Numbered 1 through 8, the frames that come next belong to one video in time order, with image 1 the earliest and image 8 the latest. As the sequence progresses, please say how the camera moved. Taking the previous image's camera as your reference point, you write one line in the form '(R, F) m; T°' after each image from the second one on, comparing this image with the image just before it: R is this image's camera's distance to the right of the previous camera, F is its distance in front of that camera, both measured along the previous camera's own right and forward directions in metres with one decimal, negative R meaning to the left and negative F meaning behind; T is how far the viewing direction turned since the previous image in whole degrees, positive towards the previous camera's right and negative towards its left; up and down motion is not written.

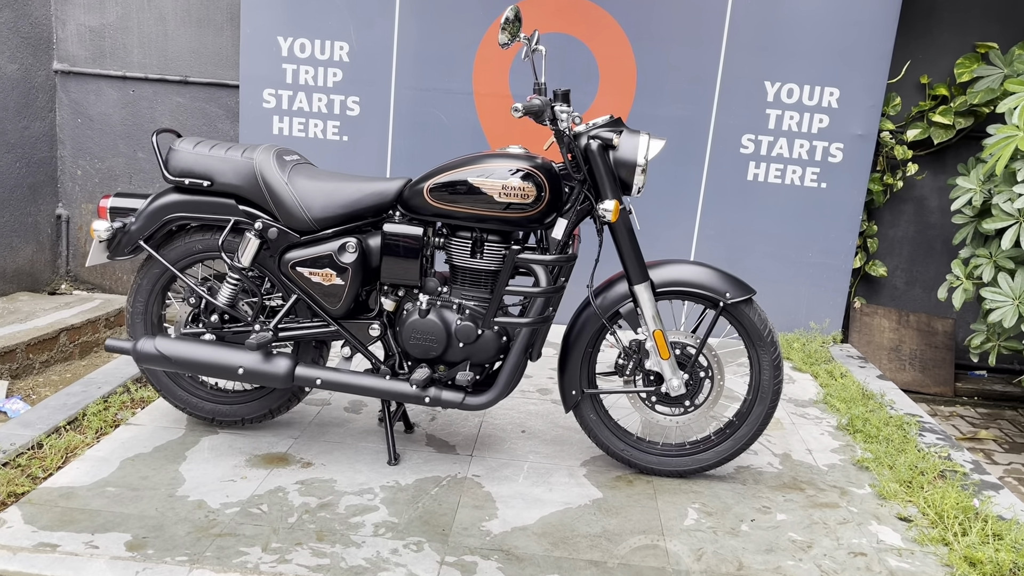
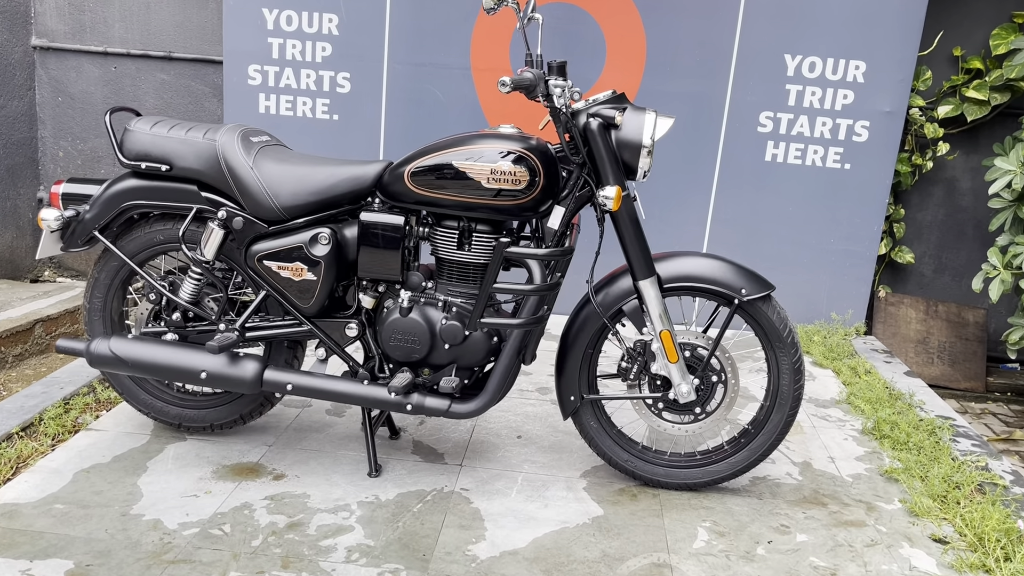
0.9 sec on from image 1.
(+0.1, +0.3) m; -1°
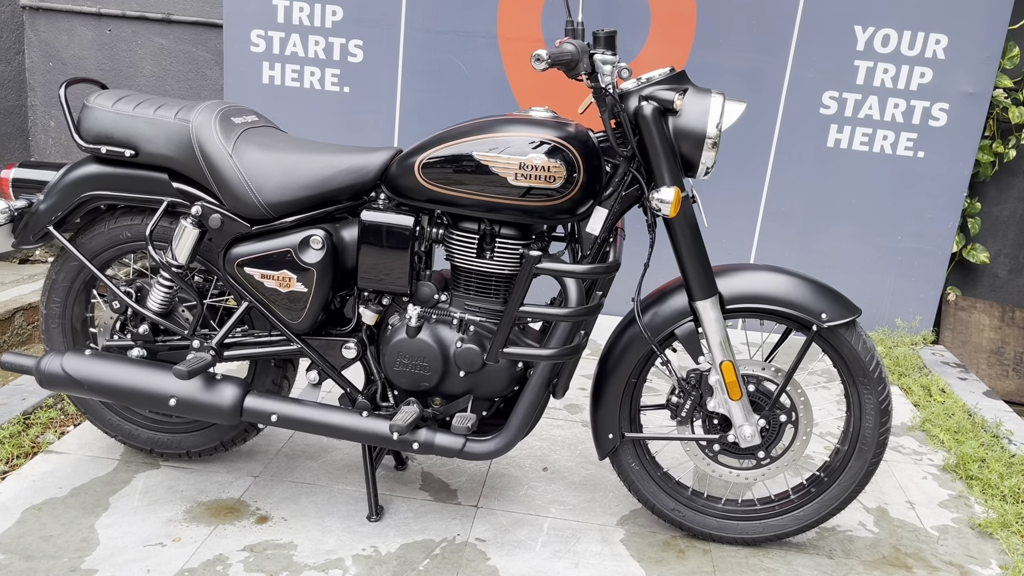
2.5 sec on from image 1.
(0.0, +0.5) m; -1°
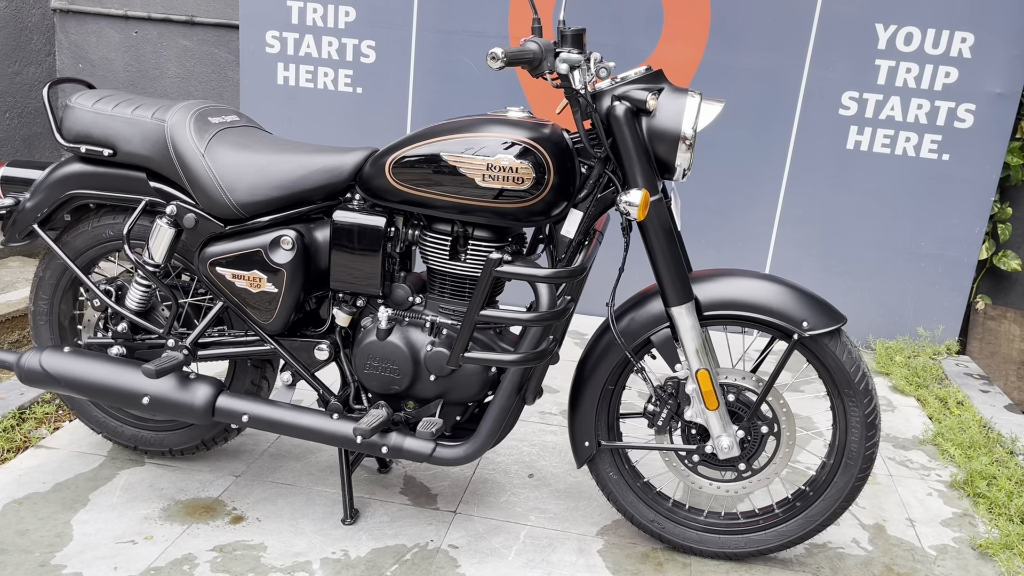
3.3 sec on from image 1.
(+0.2, 0.0) m; -3°
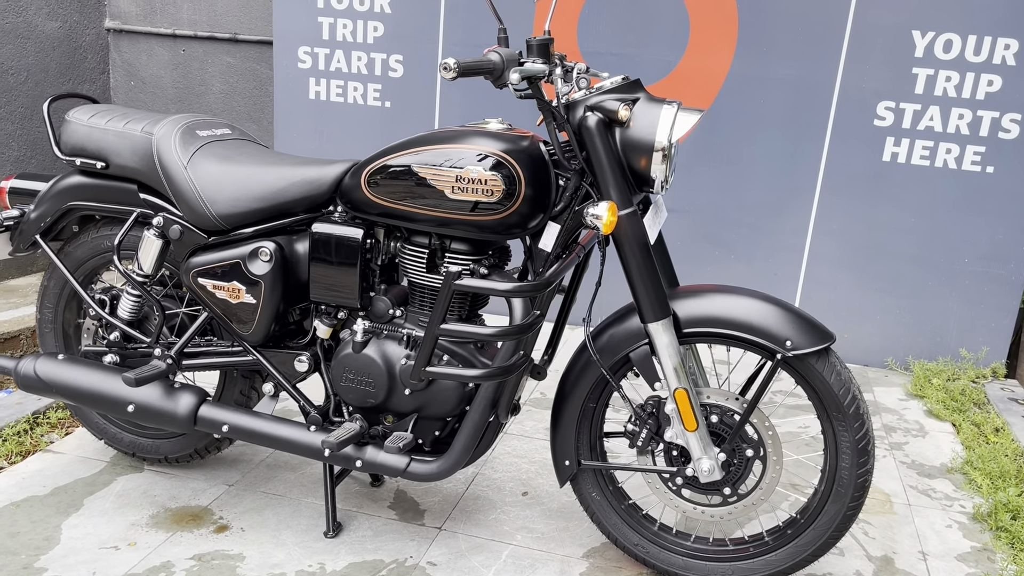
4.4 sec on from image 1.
(+0.2, +0.1) m; -5°
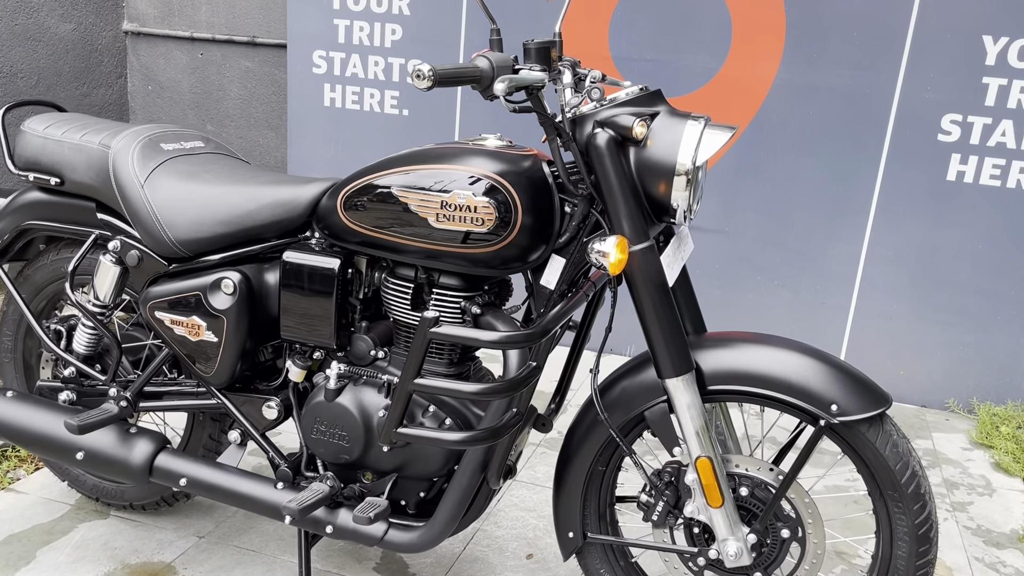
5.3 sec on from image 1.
(+0.1, +0.3) m; -3°
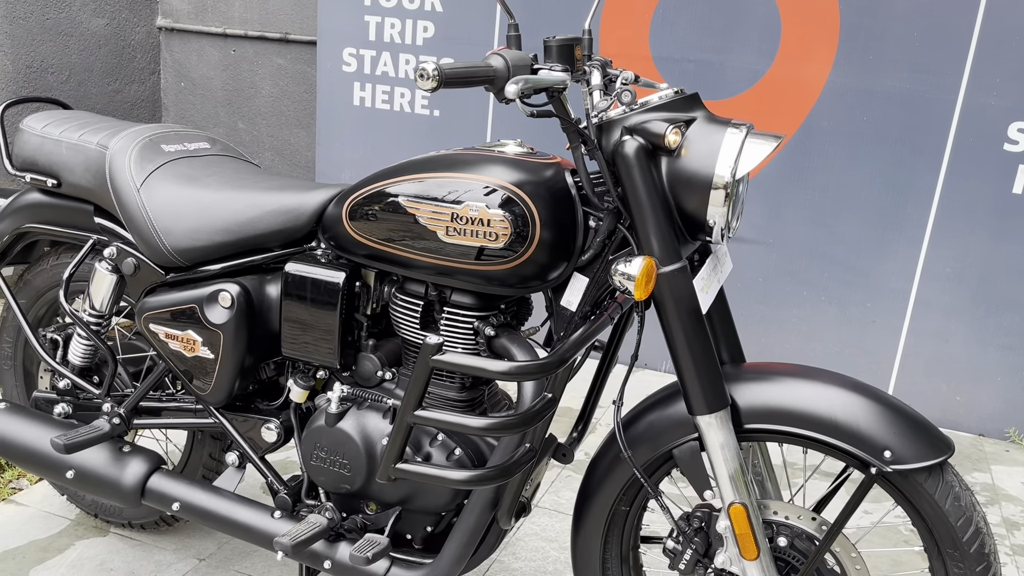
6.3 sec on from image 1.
(0.0, +0.2) m; -3°
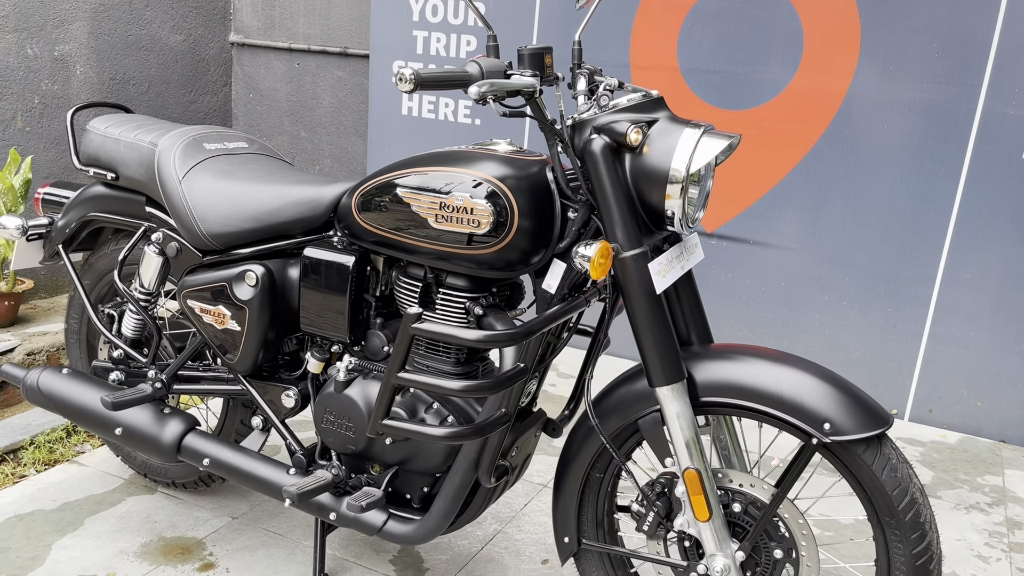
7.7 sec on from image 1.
(+0.2, -0.2) m; -5°
